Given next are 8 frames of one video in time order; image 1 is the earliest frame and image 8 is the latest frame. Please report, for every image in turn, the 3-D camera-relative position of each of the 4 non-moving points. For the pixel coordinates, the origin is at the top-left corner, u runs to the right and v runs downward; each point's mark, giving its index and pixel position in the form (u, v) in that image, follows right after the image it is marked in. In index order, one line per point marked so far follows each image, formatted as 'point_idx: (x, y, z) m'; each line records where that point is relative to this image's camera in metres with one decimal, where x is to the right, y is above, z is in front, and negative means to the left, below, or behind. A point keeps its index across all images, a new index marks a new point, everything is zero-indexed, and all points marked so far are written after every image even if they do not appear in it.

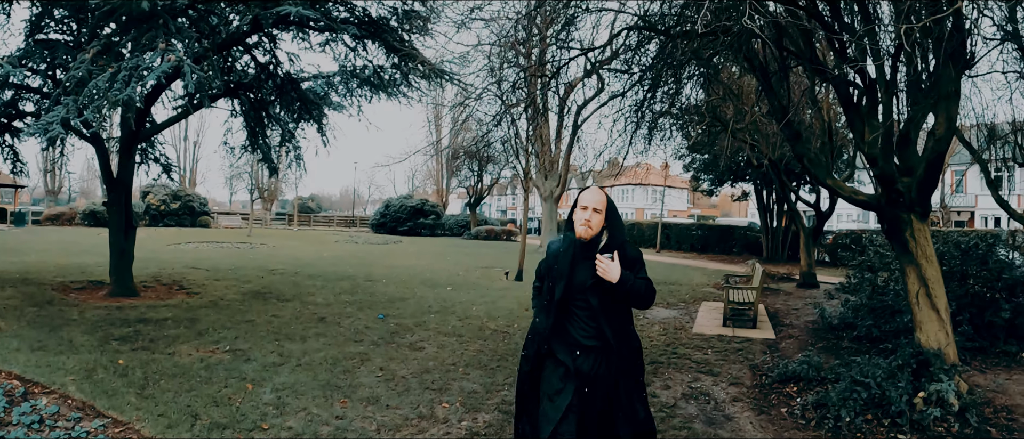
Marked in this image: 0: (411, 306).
0: (-1.7, -1.4, +9.8) m
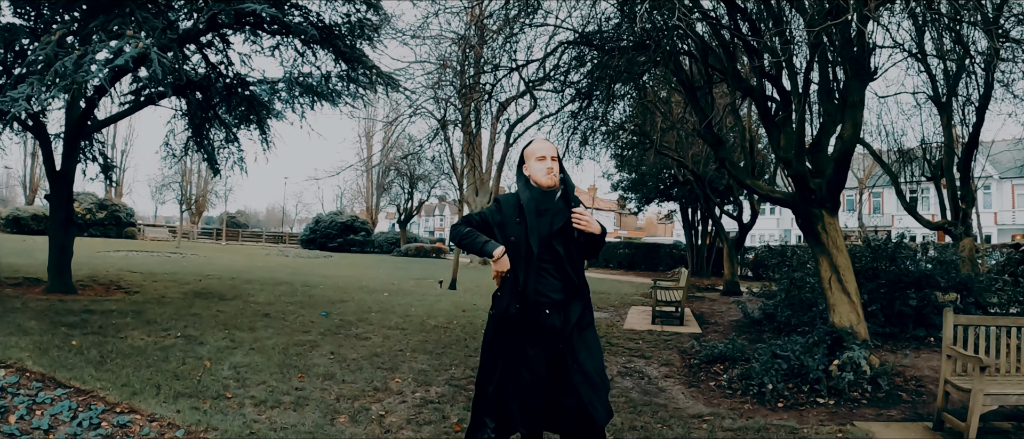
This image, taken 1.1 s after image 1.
0: (-2.6, -1.4, +9.9) m
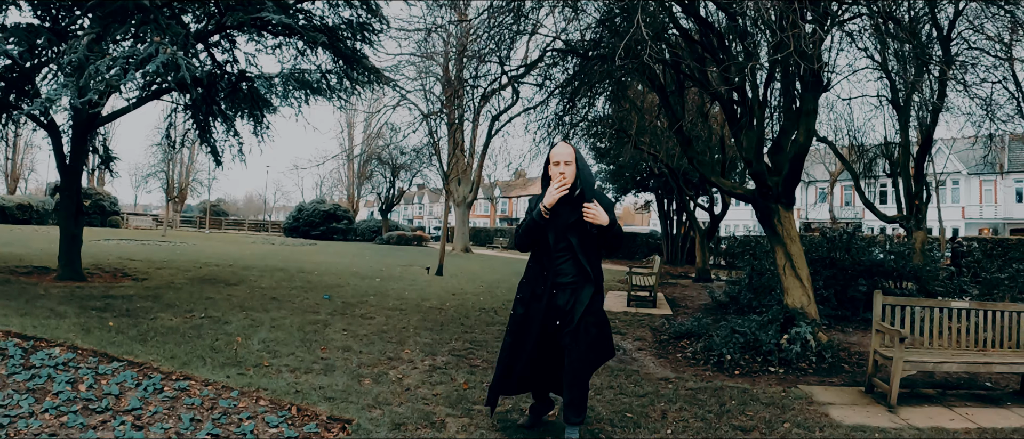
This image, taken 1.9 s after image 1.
0: (-2.8, -1.2, +10.6) m
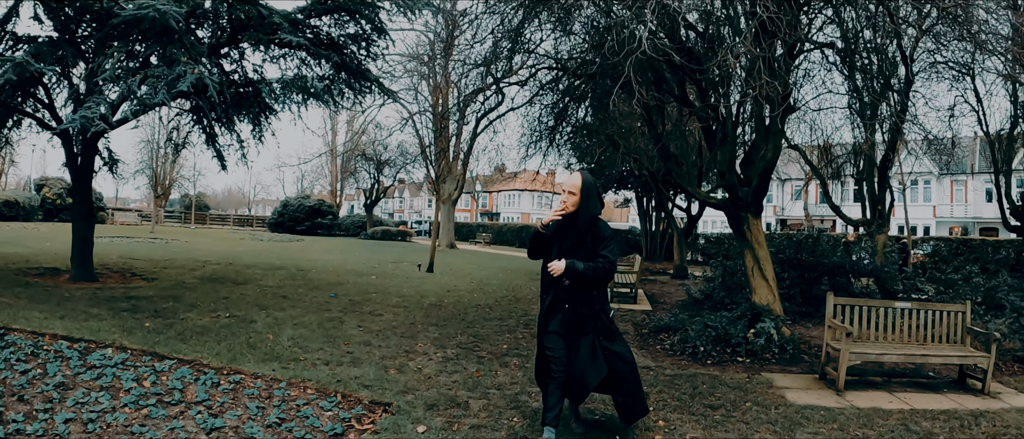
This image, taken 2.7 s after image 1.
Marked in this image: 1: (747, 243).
0: (-2.9, -1.3, +11.3) m
1: (+3.4, -0.4, +8.9) m
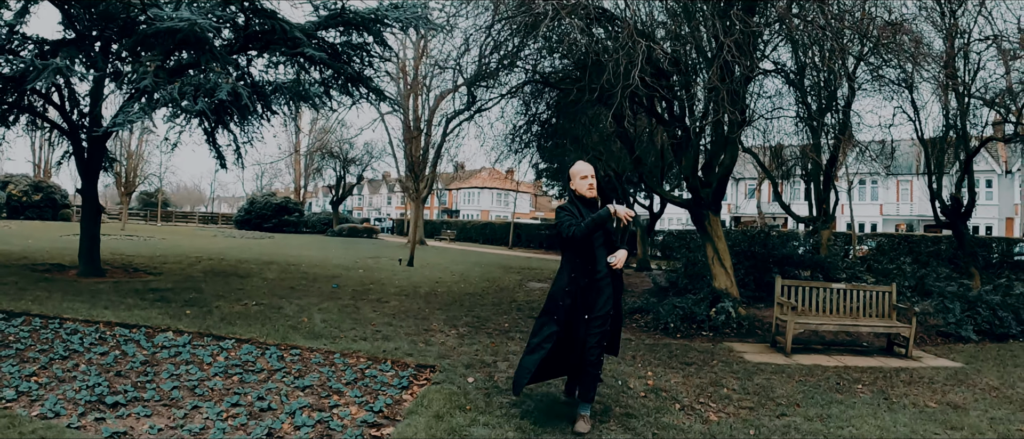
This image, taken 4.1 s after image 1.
0: (-3.2, -1.2, +12.1) m
1: (+3.2, -0.3, +10.2) m
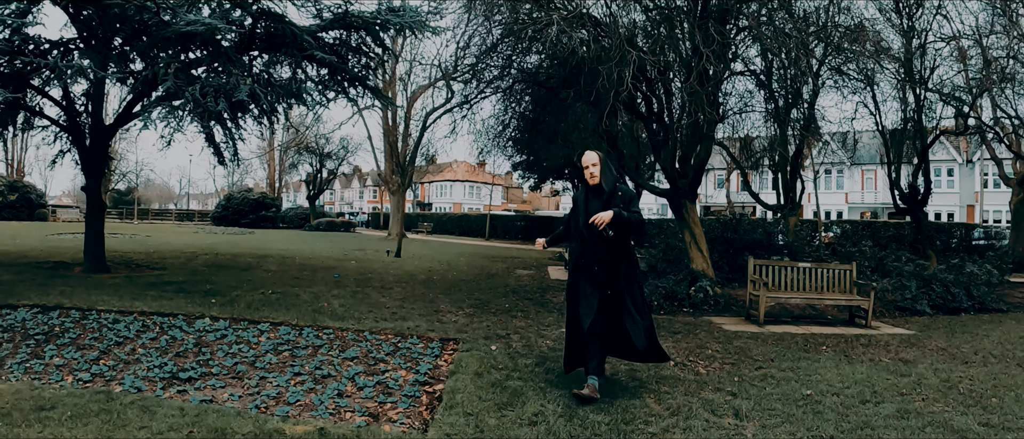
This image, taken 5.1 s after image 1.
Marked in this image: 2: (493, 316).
0: (-3.4, -1.1, +12.7) m
1: (+3.1, -0.1, +11.0) m
2: (-0.3, -1.2, +7.9) m
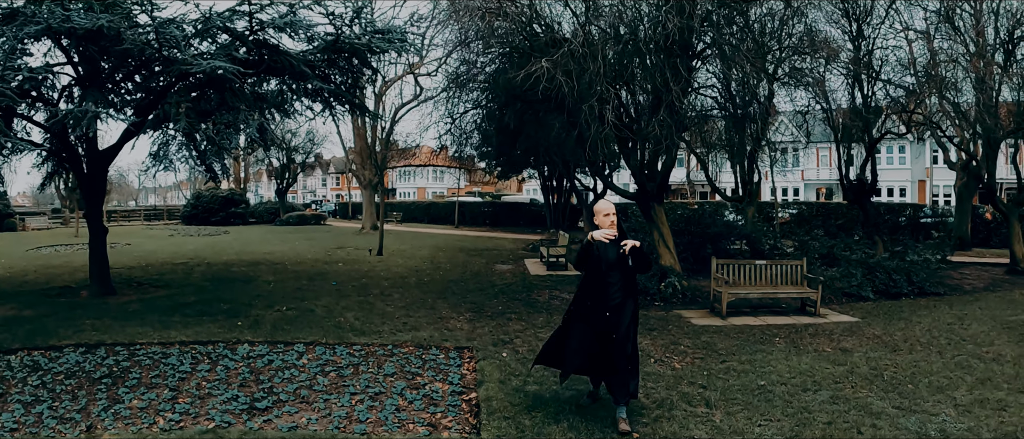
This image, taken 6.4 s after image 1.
0: (-3.8, -1.2, +13.5) m
1: (+2.8, 0.0, +12.2) m
2: (-0.3, -1.4, +8.9) m
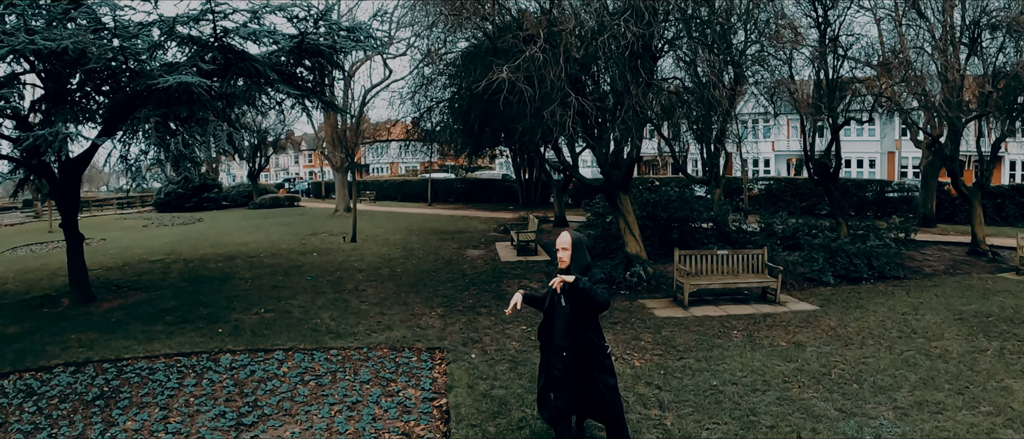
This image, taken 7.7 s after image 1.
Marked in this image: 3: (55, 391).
0: (-4.4, -1.1, +13.8) m
1: (+2.2, +0.2, +12.6) m
2: (-0.7, -1.5, +9.3) m
3: (-4.6, -1.7, +6.1) m
